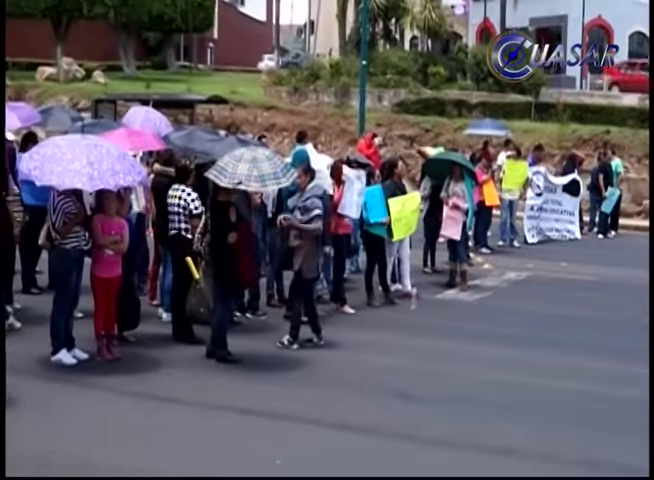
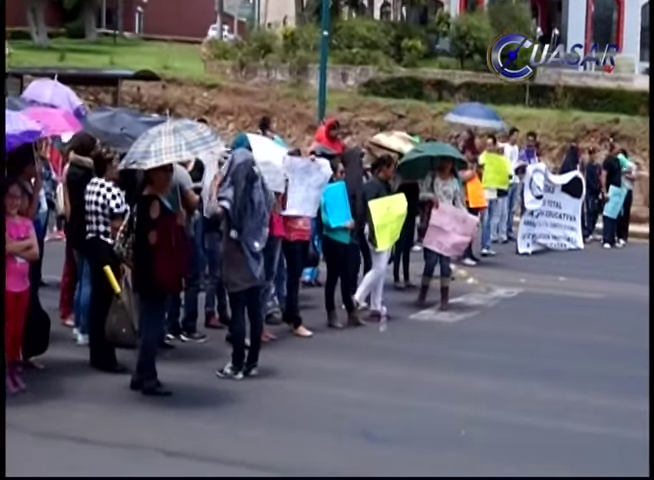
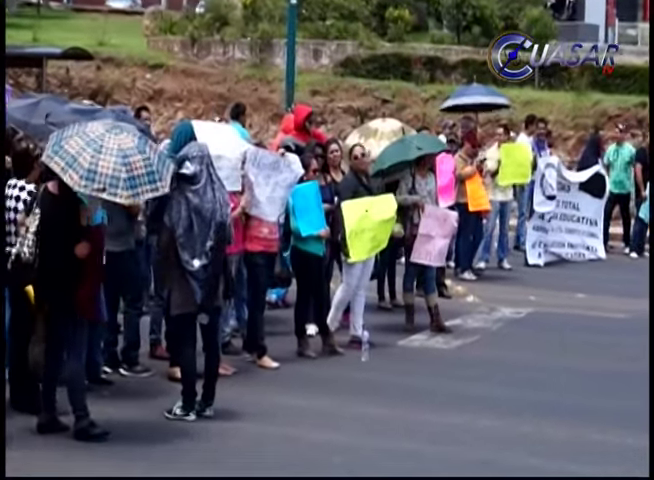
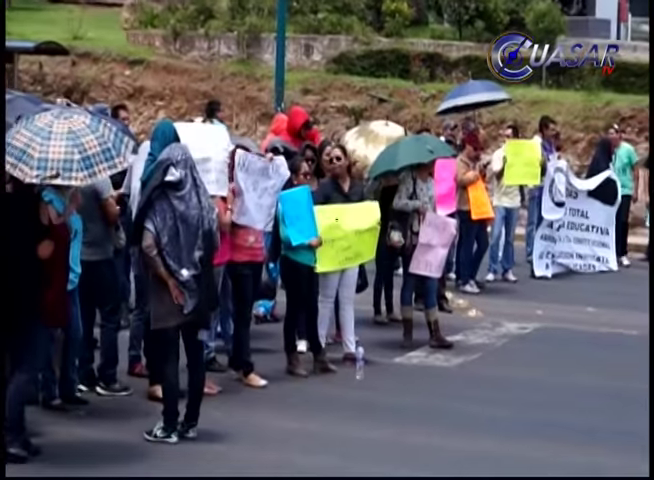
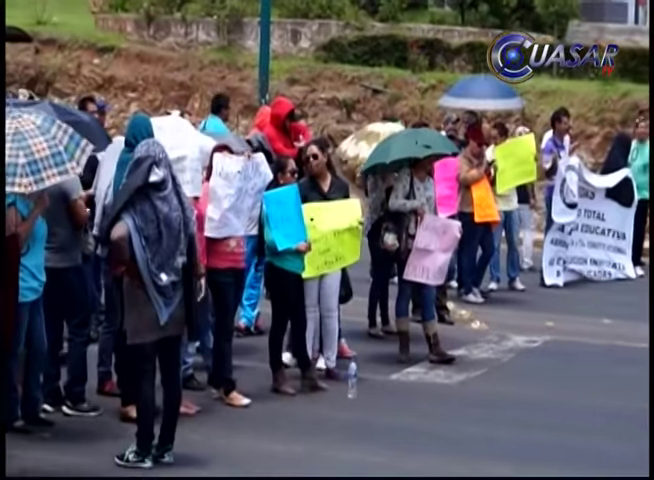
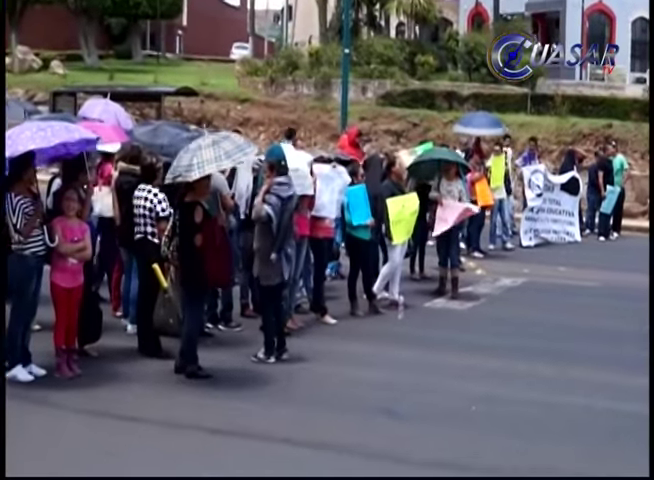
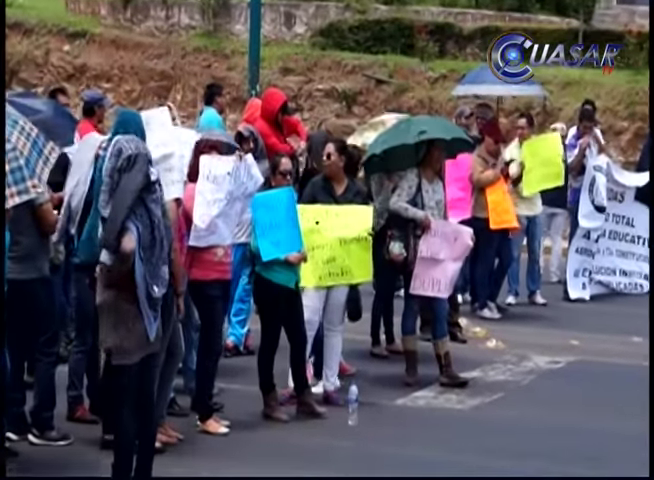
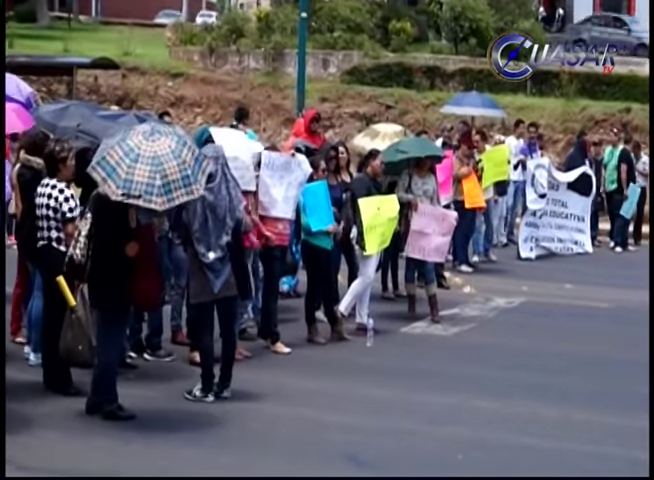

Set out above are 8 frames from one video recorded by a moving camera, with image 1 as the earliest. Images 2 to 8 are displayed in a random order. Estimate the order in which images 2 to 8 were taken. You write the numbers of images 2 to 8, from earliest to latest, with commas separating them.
6, 2, 8, 3, 4, 5, 7
